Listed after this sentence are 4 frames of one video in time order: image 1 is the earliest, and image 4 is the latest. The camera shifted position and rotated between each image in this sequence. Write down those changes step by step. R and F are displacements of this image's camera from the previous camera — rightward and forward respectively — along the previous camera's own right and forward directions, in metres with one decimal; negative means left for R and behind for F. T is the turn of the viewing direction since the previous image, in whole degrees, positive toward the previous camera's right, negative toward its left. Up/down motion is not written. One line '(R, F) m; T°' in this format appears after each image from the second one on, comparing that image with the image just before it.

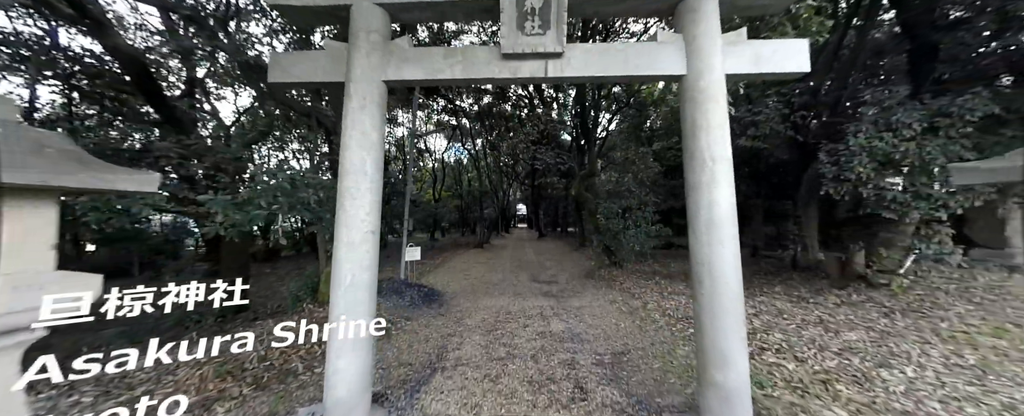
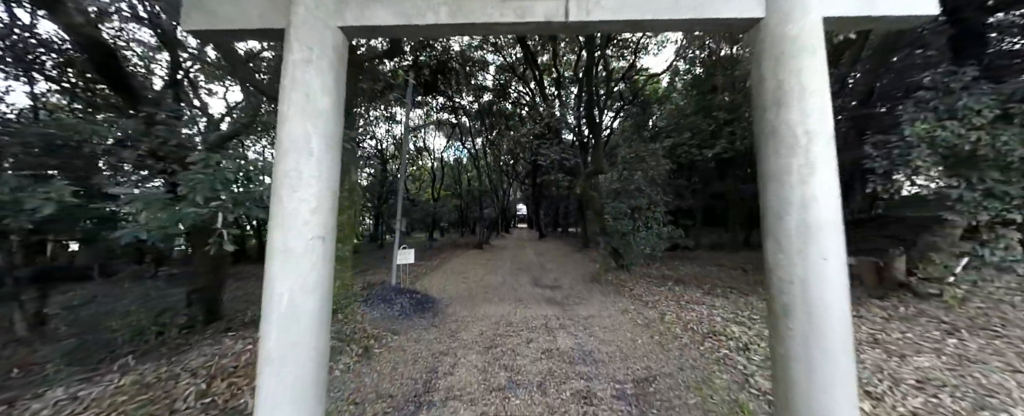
(0.0, +0.6) m; 0°
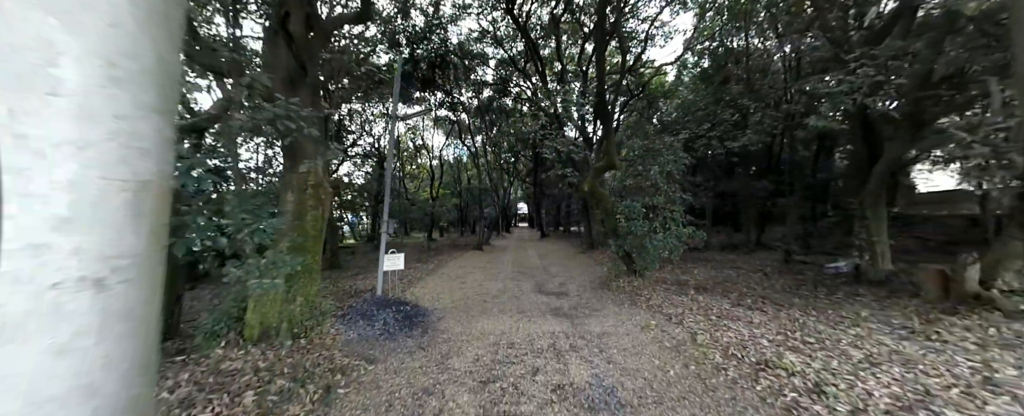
(0.0, +0.8) m; 0°
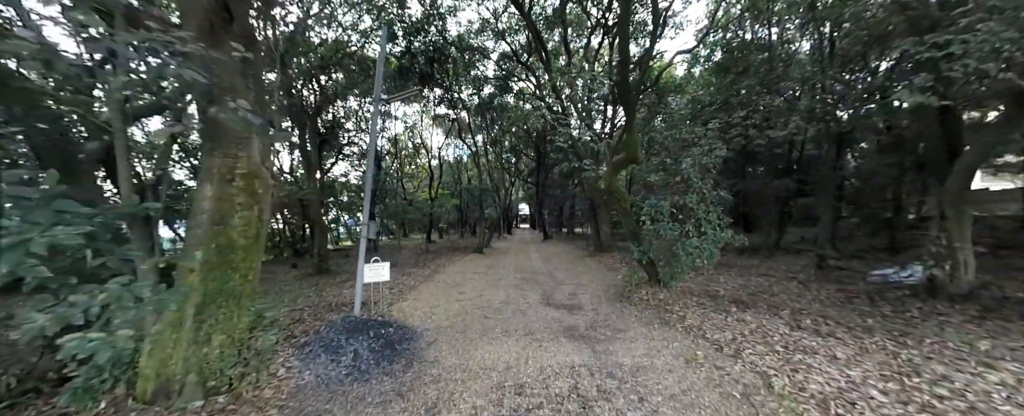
(-0.1, +1.1) m; 0°
